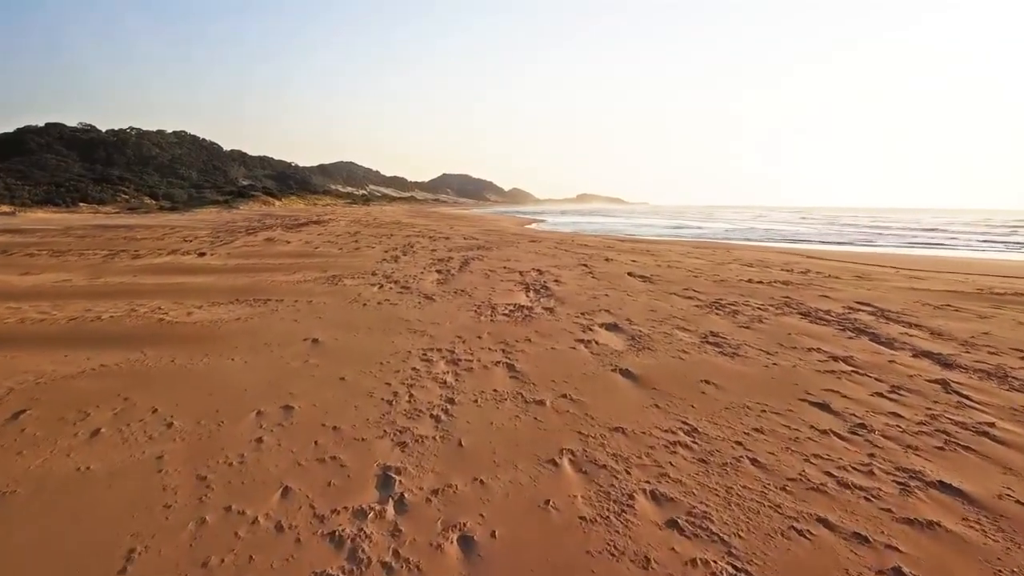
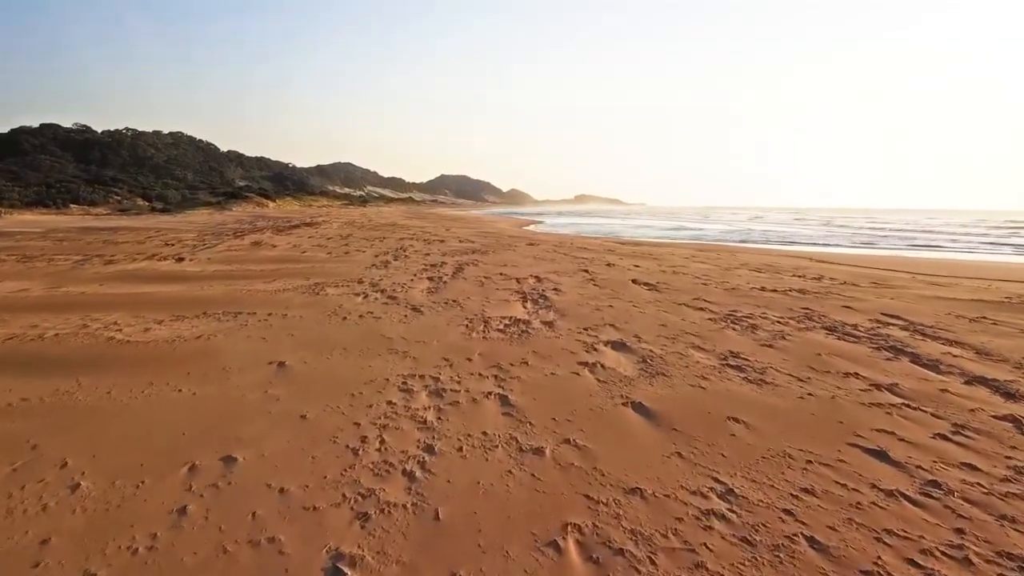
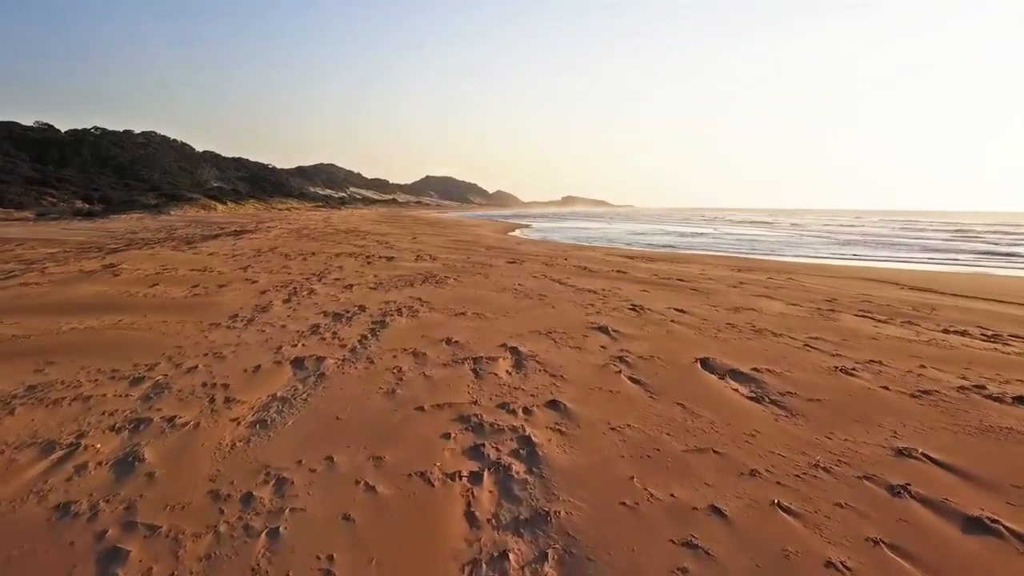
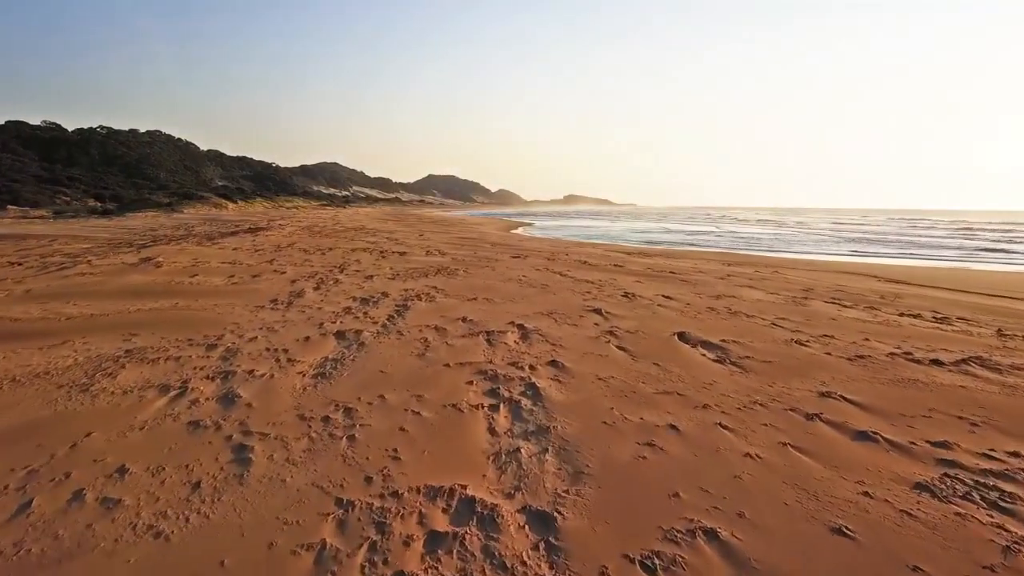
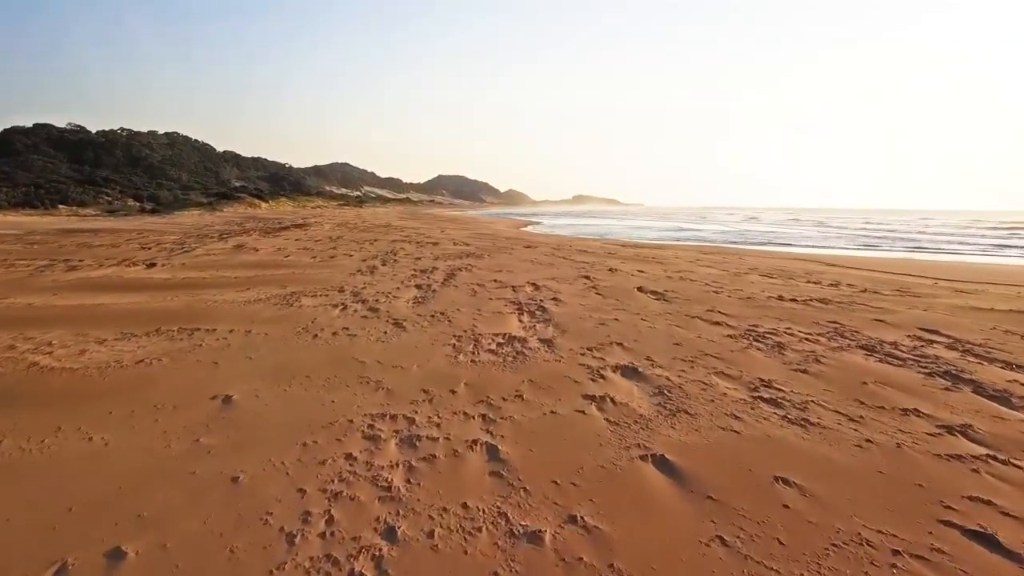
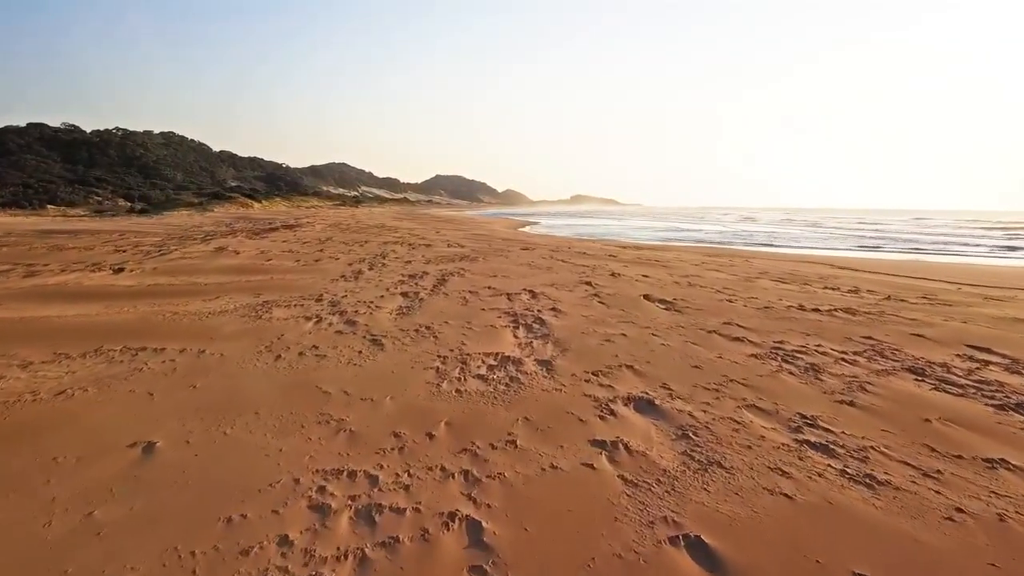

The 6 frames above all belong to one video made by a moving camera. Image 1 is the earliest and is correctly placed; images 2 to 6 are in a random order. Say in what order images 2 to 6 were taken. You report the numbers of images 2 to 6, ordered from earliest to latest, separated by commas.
2, 5, 6, 4, 3
